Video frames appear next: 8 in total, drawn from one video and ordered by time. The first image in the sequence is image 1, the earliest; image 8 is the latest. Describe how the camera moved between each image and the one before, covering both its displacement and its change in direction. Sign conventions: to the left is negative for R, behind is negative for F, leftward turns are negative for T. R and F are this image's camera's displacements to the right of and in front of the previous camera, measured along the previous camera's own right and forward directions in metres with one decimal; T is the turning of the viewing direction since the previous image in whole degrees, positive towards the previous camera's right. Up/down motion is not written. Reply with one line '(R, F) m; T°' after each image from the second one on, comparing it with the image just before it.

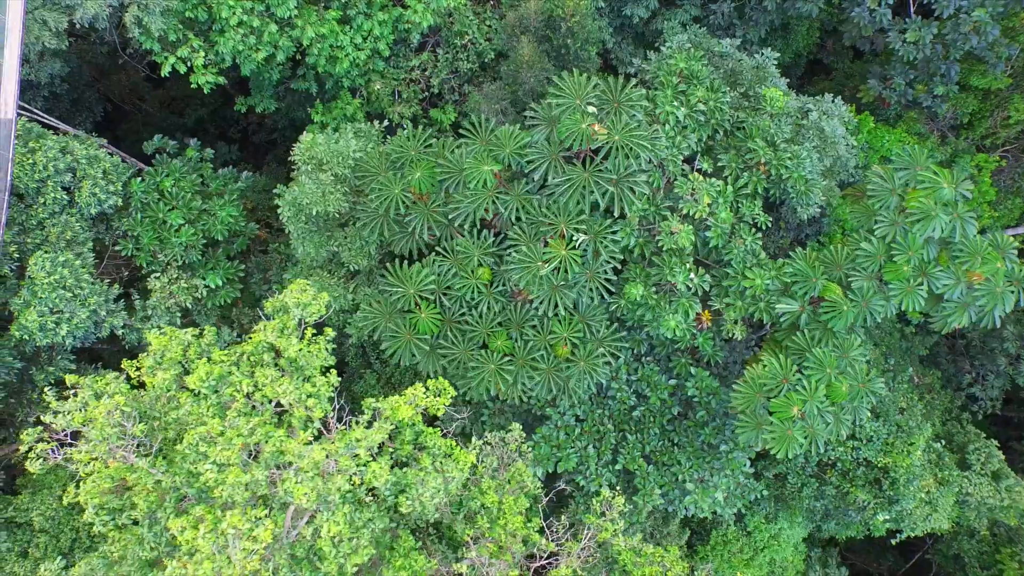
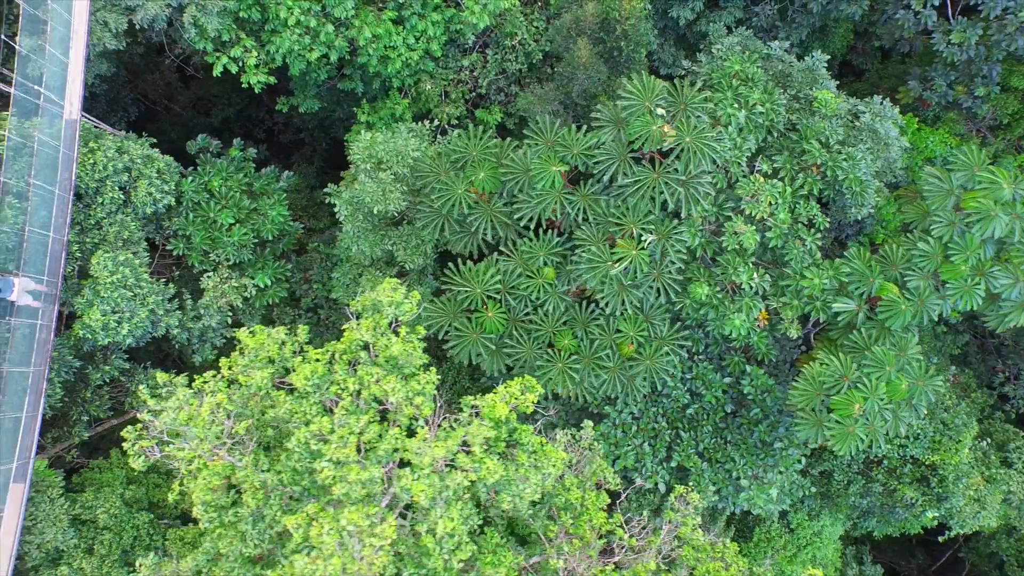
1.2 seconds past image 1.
(-0.8, -0.1) m; 0°
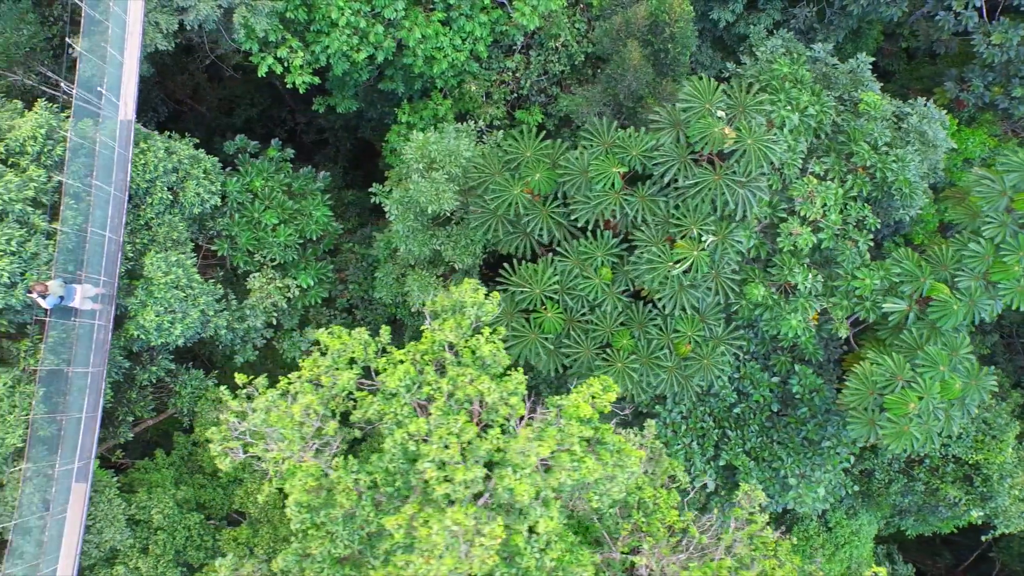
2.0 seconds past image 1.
(-0.7, 0.0) m; 0°
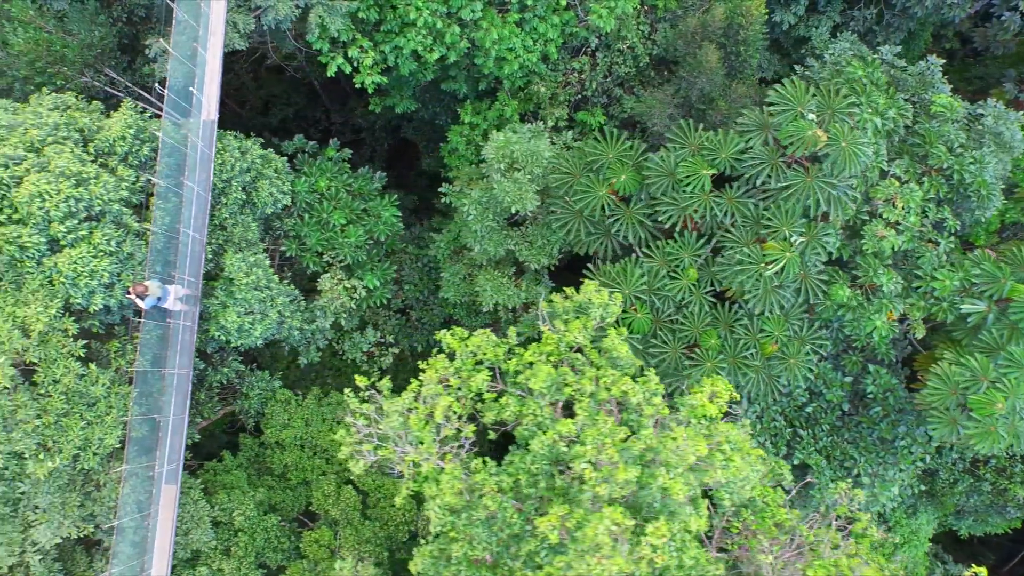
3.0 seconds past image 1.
(-1.1, 0.0) m; +1°
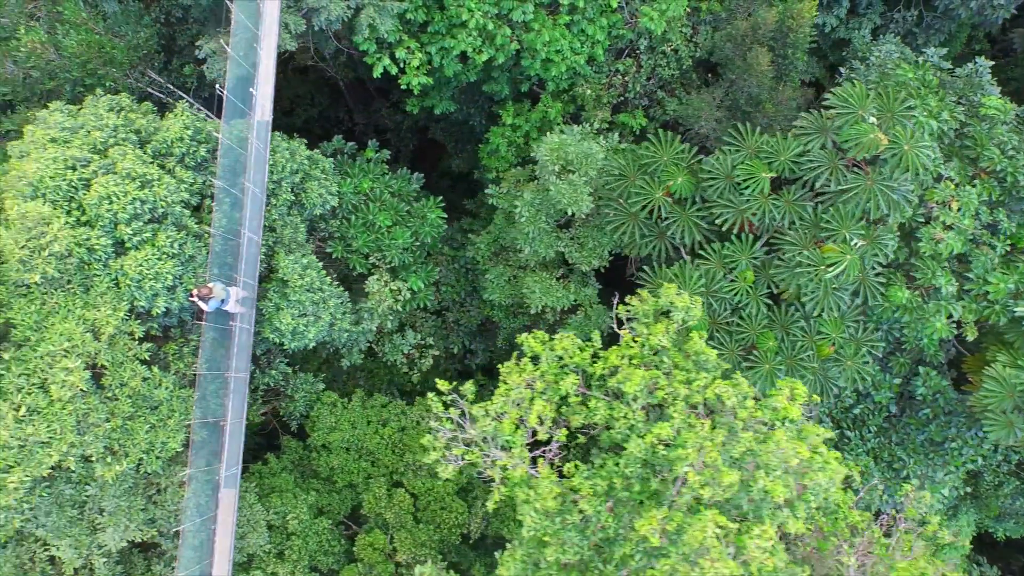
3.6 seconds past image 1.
(-0.7, 0.0) m; 0°
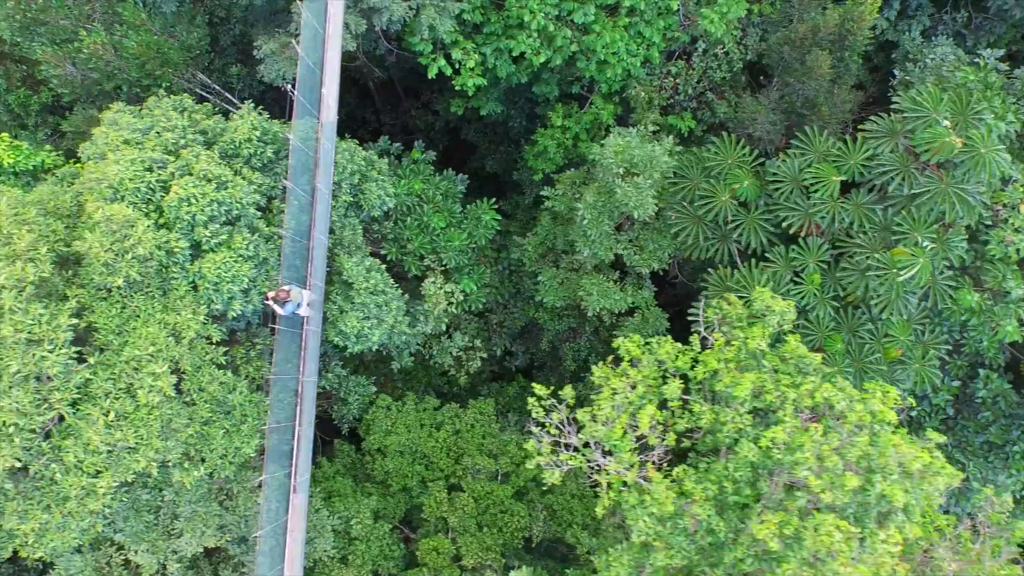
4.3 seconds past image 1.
(-0.8, 0.0) m; 0°
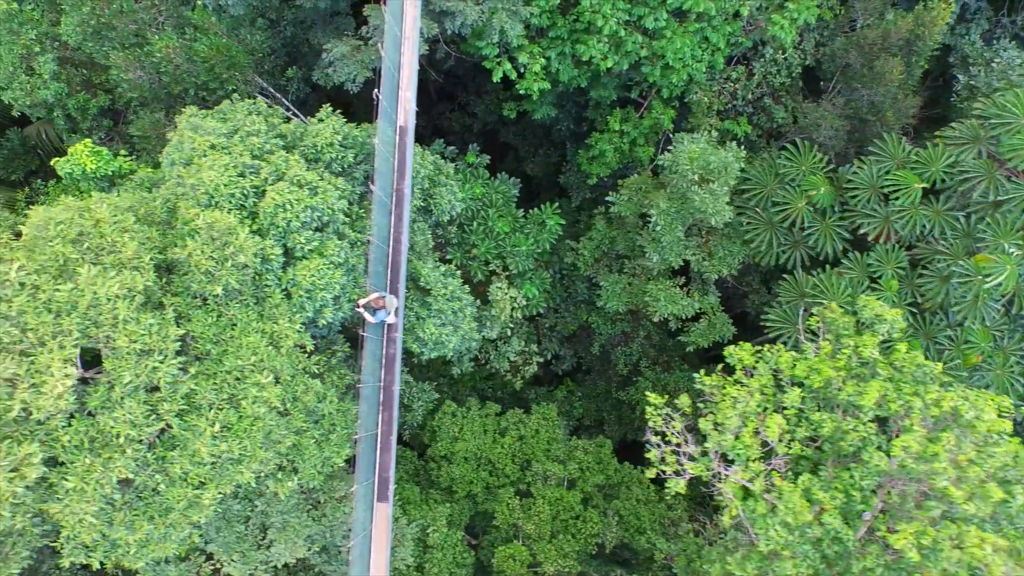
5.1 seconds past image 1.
(-1.0, 0.0) m; 0°
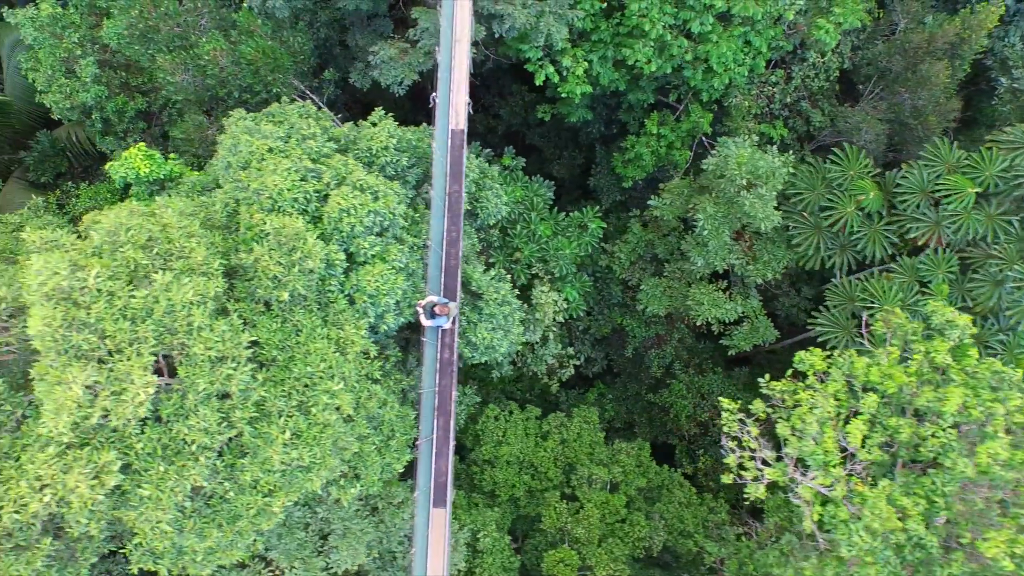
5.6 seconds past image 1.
(-0.7, 0.0) m; 0°
